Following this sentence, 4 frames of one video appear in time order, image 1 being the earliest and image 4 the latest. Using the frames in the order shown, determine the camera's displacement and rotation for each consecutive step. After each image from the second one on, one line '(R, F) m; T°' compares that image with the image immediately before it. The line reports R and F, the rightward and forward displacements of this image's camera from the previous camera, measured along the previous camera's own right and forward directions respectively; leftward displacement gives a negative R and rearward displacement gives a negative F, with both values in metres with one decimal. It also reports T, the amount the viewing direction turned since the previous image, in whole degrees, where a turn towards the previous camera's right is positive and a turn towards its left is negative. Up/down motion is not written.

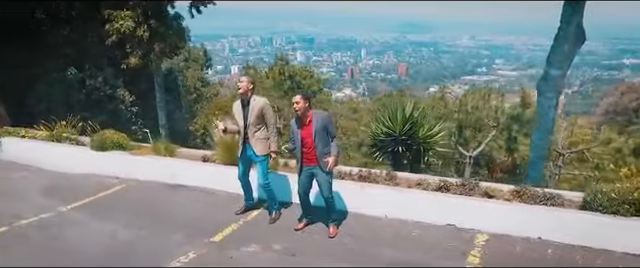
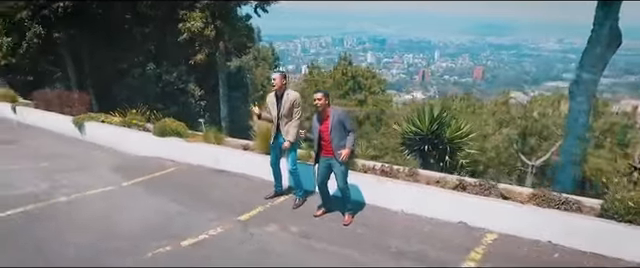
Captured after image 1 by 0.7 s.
(+0.6, -0.3) m; -9°
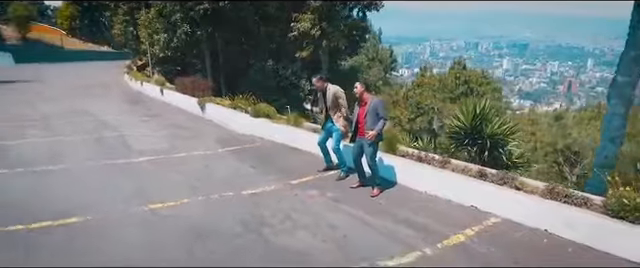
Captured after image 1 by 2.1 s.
(+1.3, -0.9) m; -17°
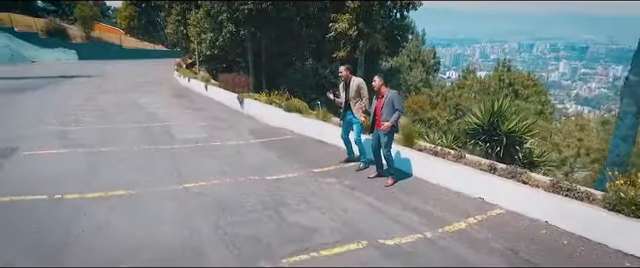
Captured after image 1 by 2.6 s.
(+0.4, -0.5) m; -6°
